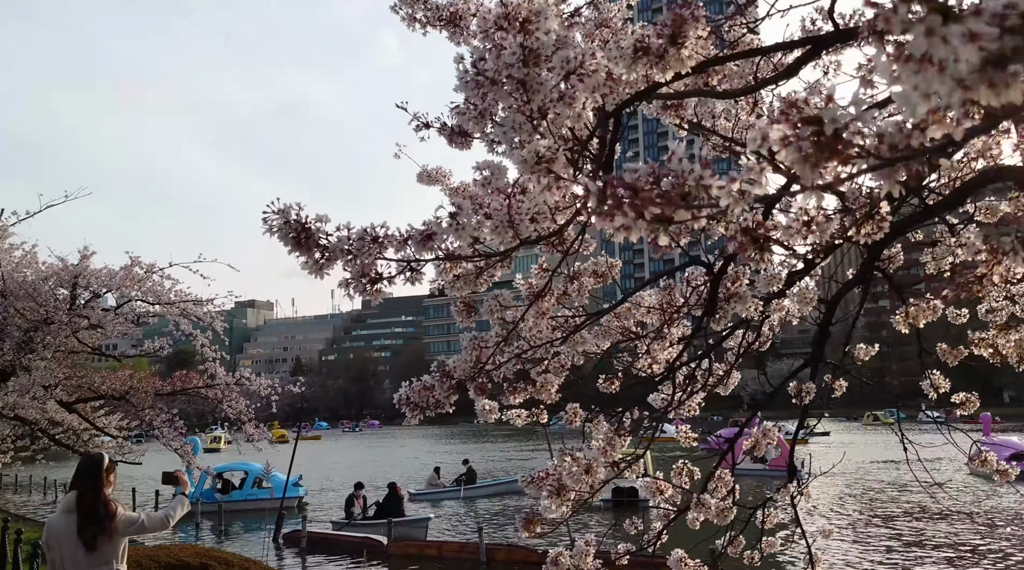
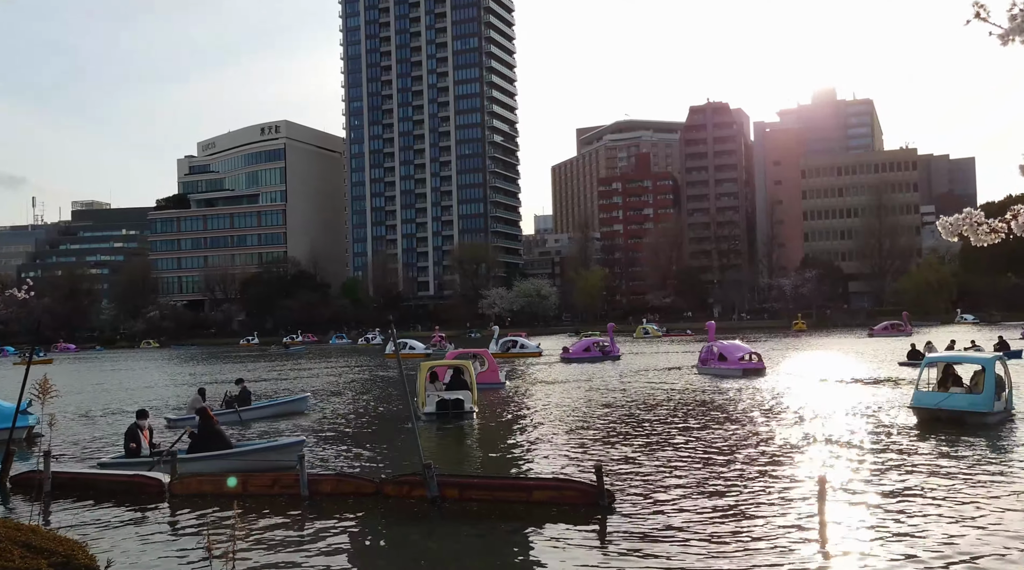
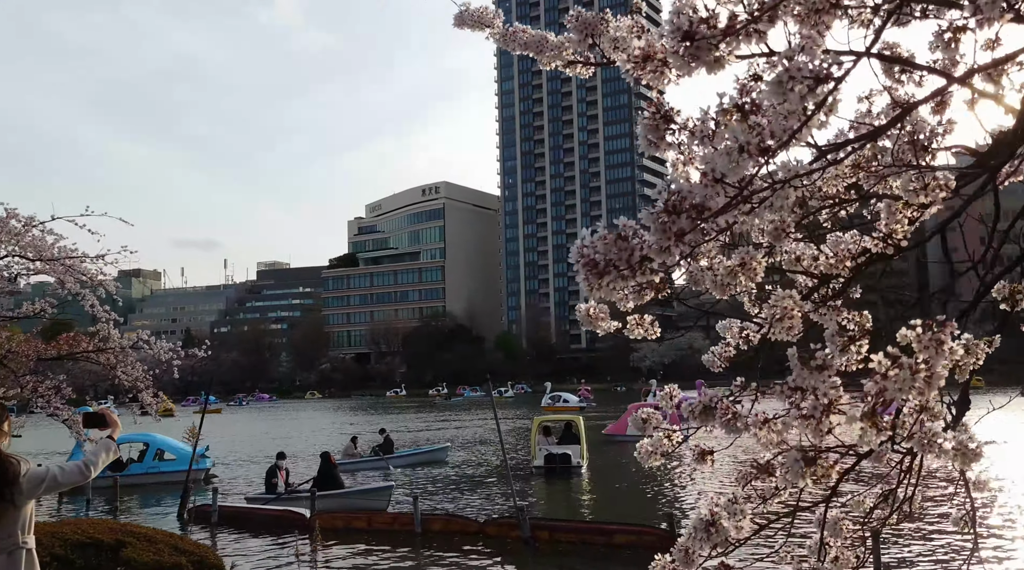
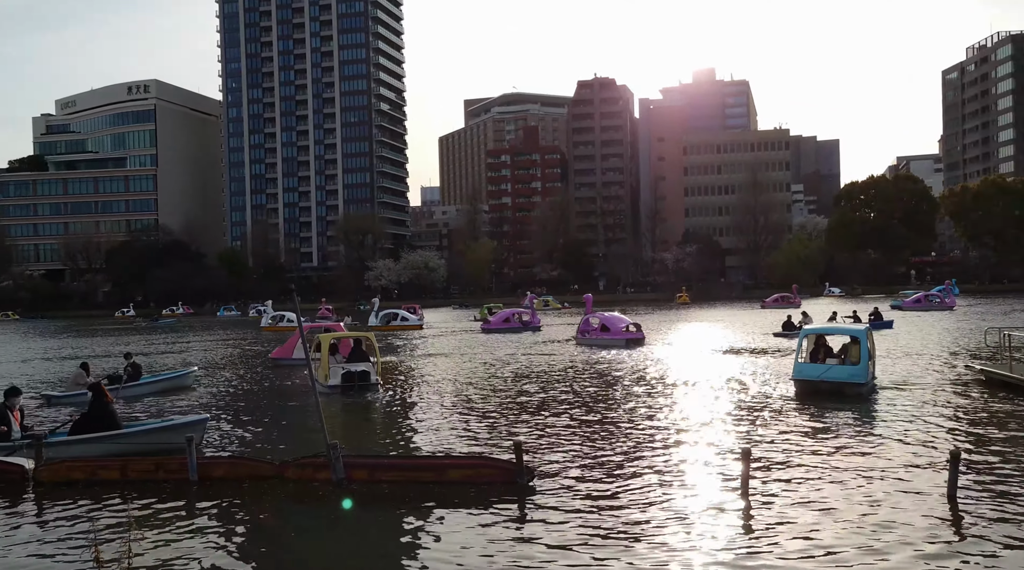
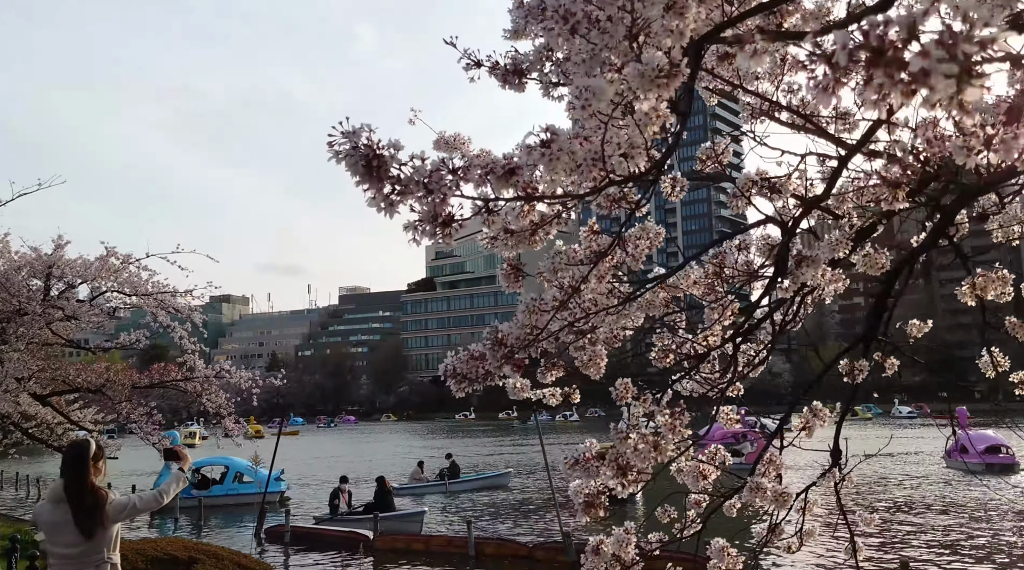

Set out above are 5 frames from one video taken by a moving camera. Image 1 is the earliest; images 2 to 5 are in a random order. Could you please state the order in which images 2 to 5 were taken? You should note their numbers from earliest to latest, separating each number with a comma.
5, 3, 2, 4
